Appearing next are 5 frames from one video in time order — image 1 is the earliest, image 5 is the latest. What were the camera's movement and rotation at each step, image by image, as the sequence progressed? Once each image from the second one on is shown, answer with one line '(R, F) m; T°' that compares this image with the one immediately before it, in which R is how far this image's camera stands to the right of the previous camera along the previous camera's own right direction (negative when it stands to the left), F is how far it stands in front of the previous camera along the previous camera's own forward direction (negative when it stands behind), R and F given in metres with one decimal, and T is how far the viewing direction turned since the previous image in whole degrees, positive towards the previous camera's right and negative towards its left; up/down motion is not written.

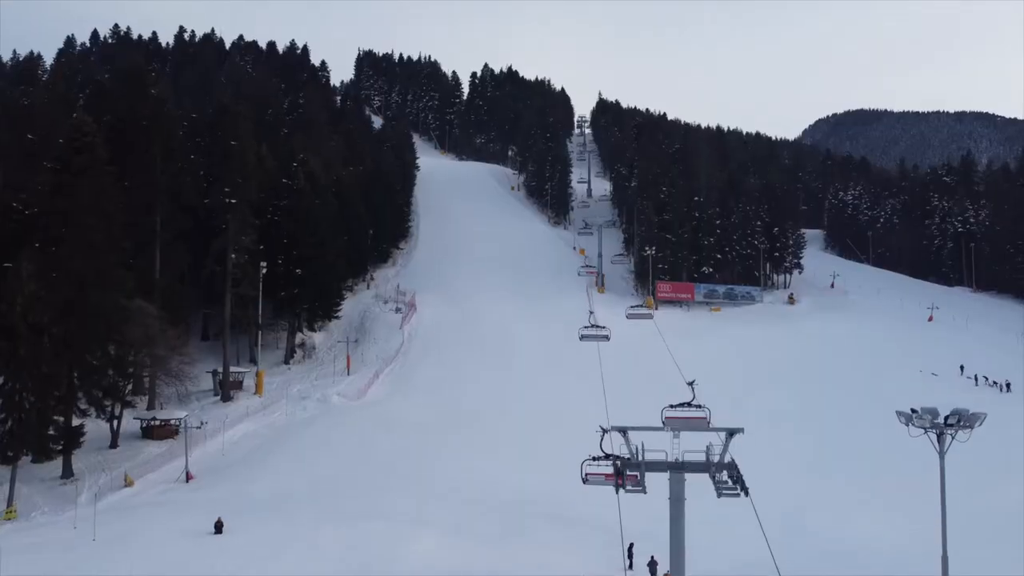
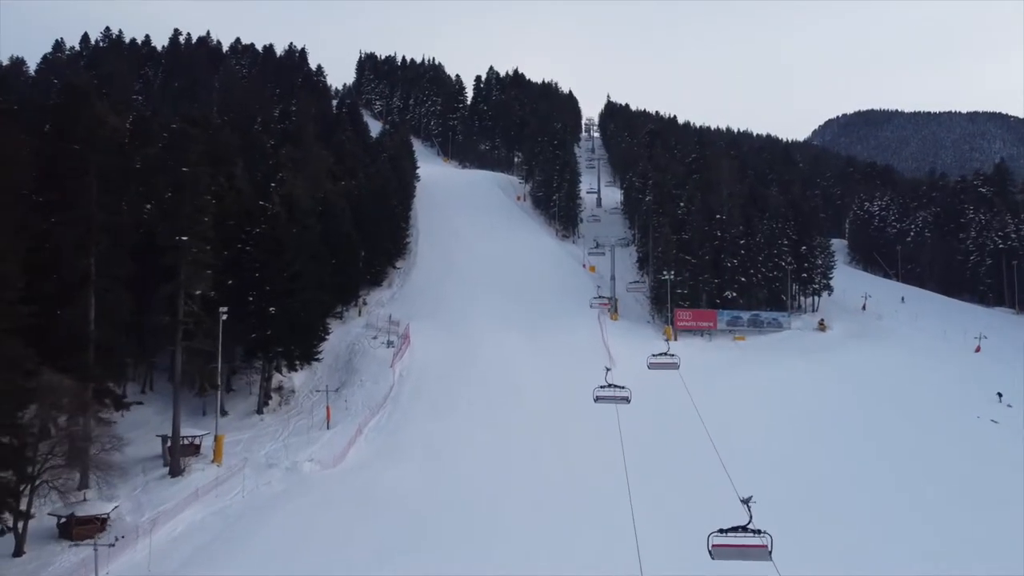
(+0.1, +4.0) m; -1°
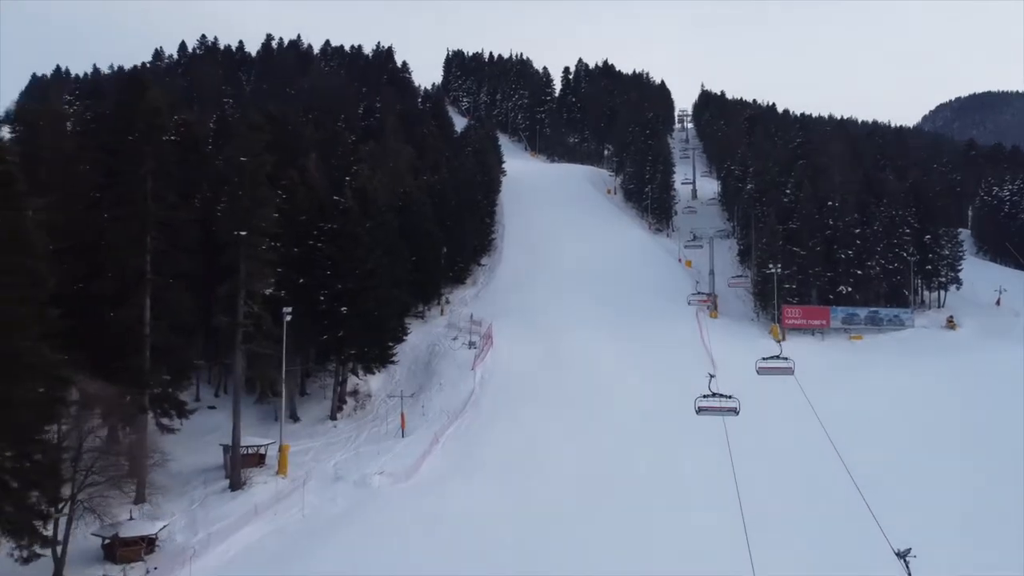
(+0.1, +2.5) m; -7°
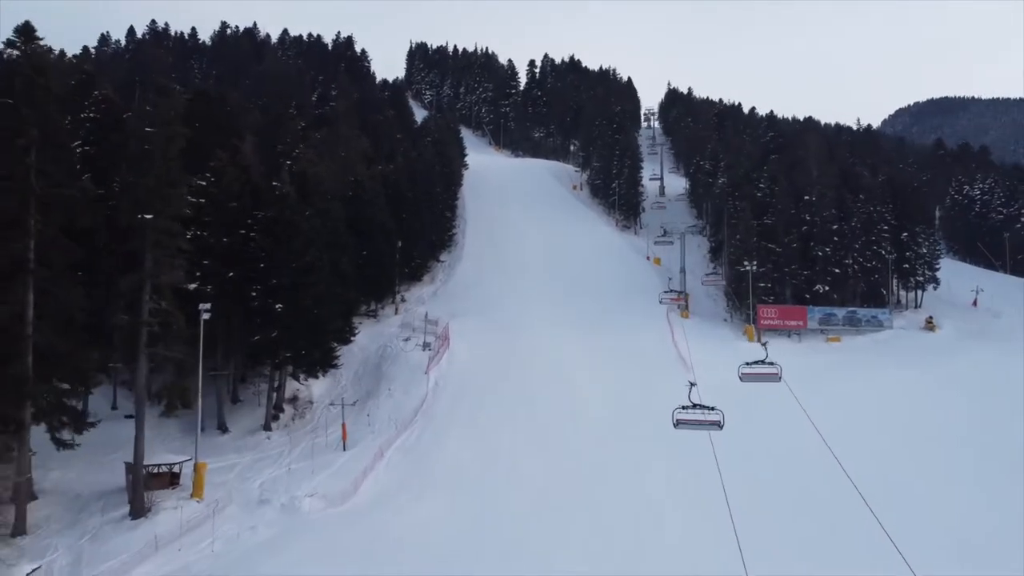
(+0.3, +2.6) m; +2°
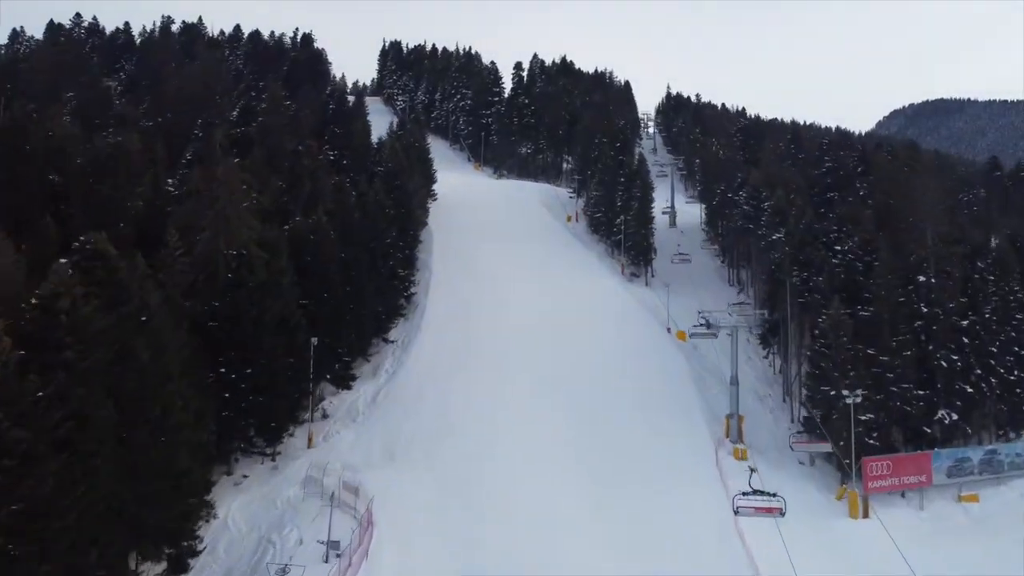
(+0.6, +12.8) m; +1°
